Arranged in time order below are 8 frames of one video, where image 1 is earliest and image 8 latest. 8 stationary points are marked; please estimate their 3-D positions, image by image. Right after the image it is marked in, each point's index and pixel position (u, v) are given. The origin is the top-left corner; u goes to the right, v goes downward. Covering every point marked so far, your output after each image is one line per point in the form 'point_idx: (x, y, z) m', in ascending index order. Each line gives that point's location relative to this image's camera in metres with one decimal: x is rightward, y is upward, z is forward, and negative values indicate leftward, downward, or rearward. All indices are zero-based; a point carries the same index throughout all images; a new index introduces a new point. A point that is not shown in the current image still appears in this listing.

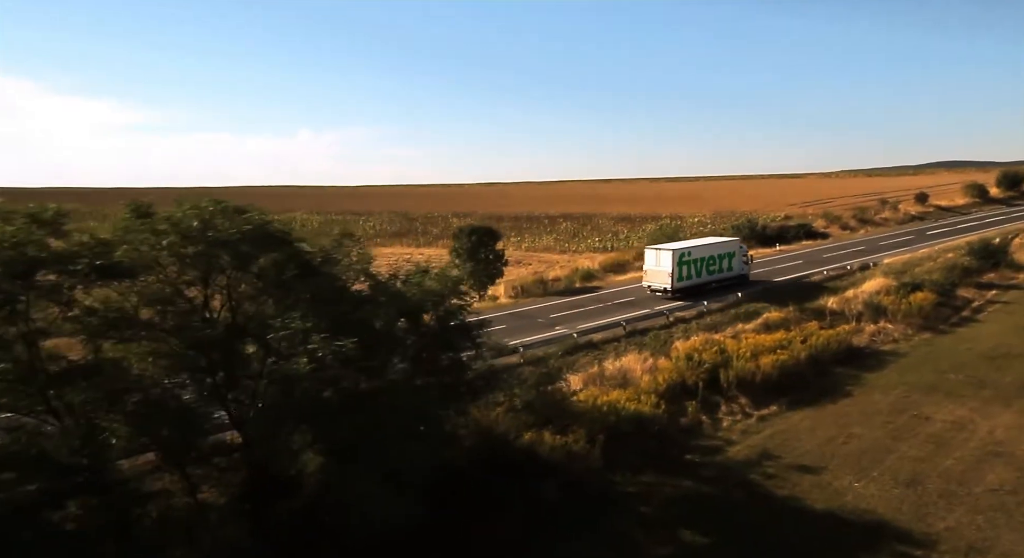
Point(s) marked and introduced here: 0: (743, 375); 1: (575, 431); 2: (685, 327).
0: (+3.5, -1.5, +12.7) m
1: (+0.6, -1.7, +9.1) m
2: (+3.7, -1.0, +17.7) m
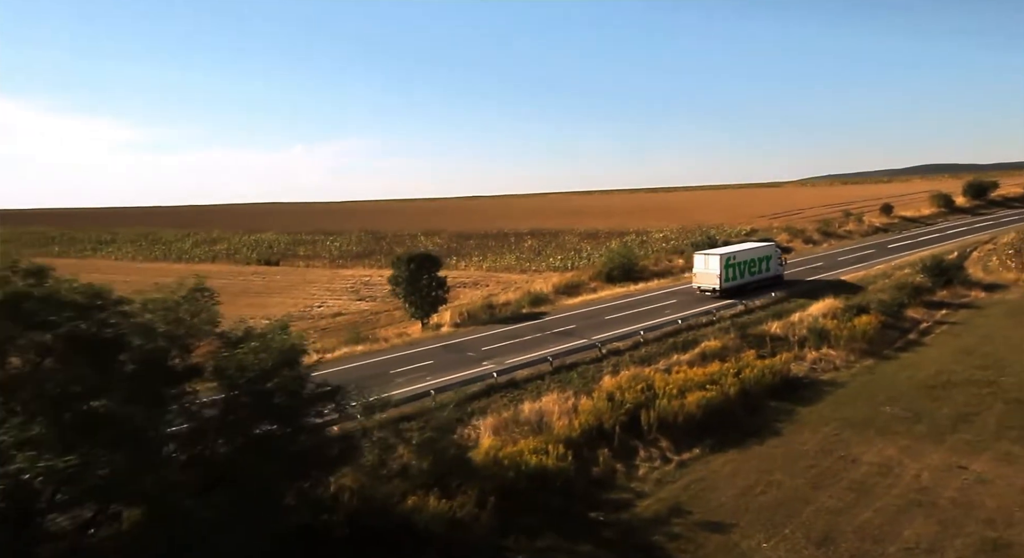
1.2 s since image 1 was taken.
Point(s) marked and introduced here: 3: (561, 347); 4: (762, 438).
0: (+2.3, -2.0, +12.2) m
1: (-0.5, -2.2, +8.5) m
2: (+2.2, -1.7, +17.3) m
3: (+1.1, -1.5, +18.4) m
4: (+4.1, -2.6, +13.5) m
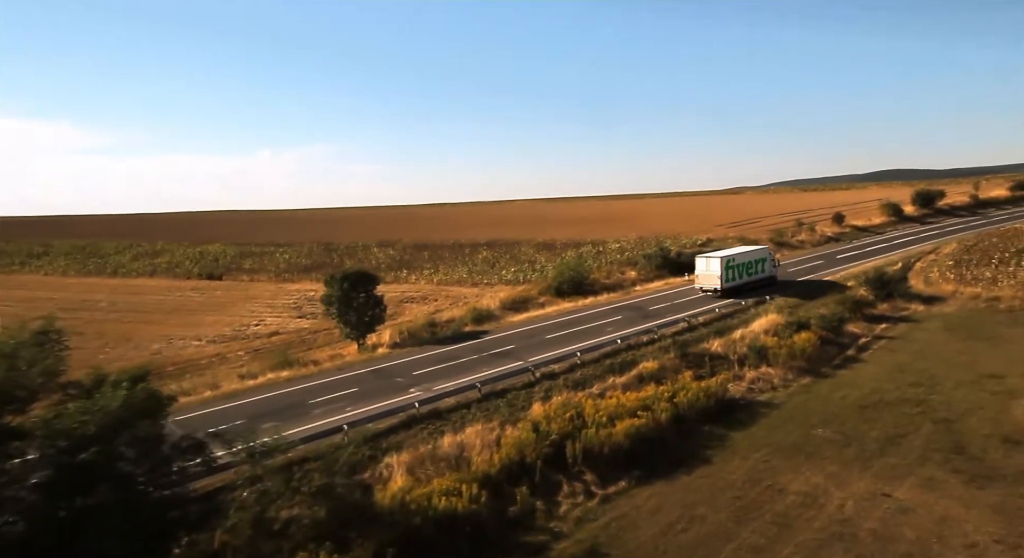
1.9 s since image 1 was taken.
0: (+1.1, -2.4, +11.9) m
1: (-1.4, -2.5, +8.0) m
2: (+0.8, -2.2, +17.0) m
3: (-0.4, -2.0, +18.0) m
4: (+2.9, -3.0, +13.3) m
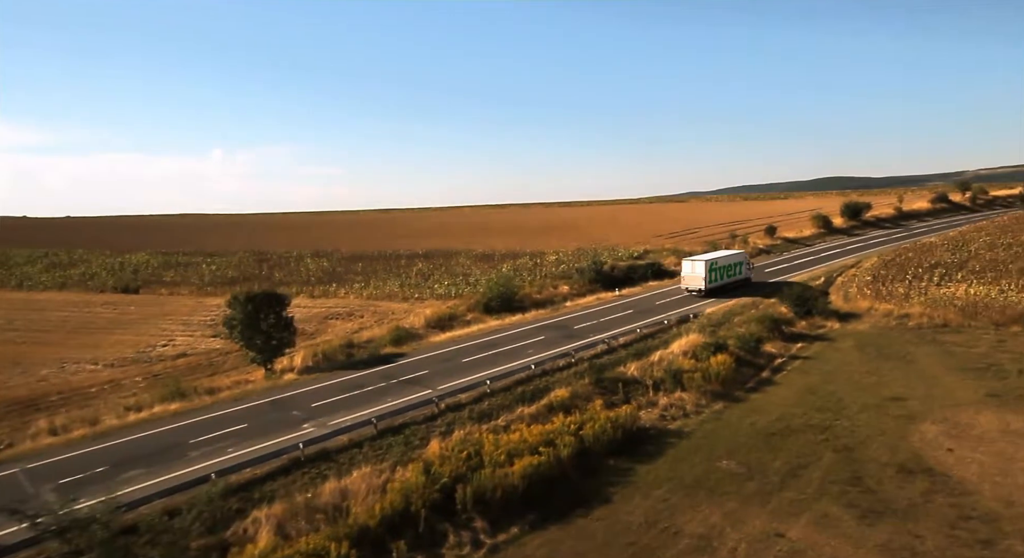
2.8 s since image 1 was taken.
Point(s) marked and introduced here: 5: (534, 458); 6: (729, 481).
0: (-0.4, -3.0, +11.5) m
1: (-2.6, -2.9, +7.4) m
2: (-1.2, -2.8, +16.5) m
3: (-2.4, -2.6, +17.5) m
4: (+1.2, -3.6, +13.1) m
5: (+0.4, -3.0, +14.0) m
6: (+4.3, -3.9, +16.1) m
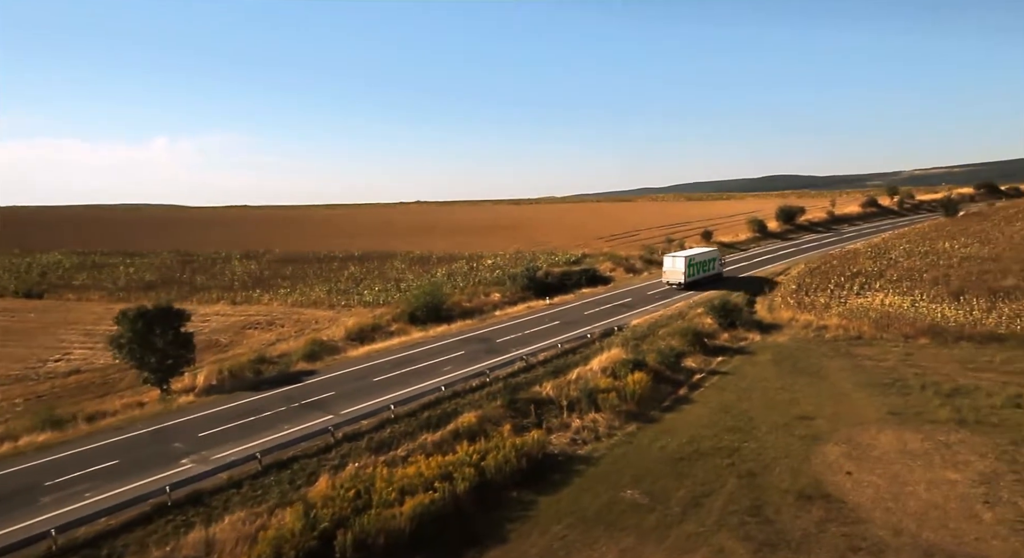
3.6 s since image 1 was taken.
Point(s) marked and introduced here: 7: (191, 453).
0: (-1.9, -3.4, +10.9) m
1: (-3.8, -3.3, +6.7) m
2: (-3.1, -3.3, +15.8) m
3: (-4.4, -3.1, +16.7) m
4: (-0.5, -4.1, +12.6) m
5: (-1.3, -3.5, +13.4) m
6: (+2.3, -4.5, +15.9) m
7: (-5.5, -3.0, +14.3) m
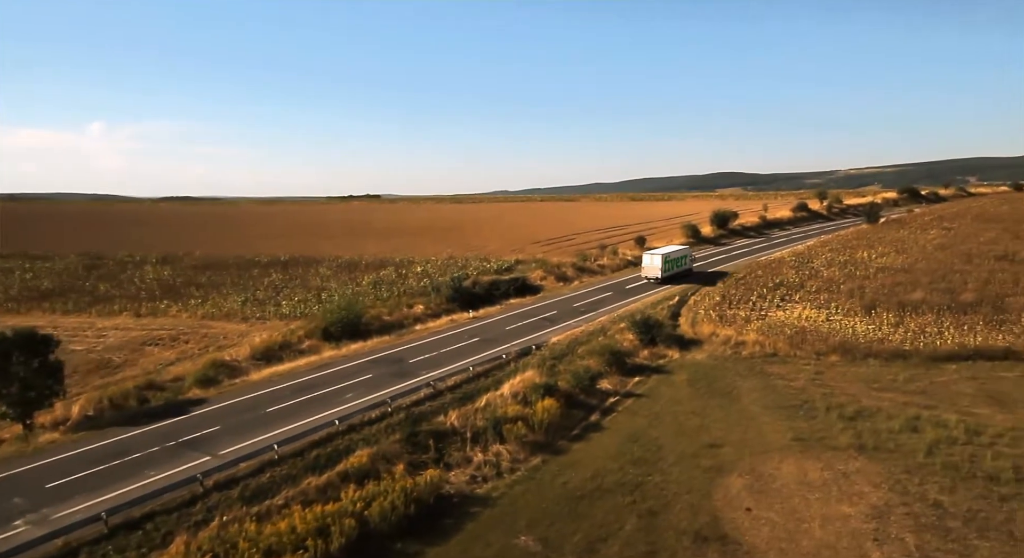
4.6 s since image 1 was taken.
0: (-3.6, -4.0, +10.0) m
1: (-5.0, -3.8, +5.5) m
2: (-5.2, -3.9, +14.7) m
3: (-6.6, -3.7, +15.5) m
4: (-2.3, -4.8, +11.7) m
5: (-3.2, -4.2, +12.5) m
6: (+0.1, -5.3, +15.2) m
7: (-7.4, -3.6, +13.0) m
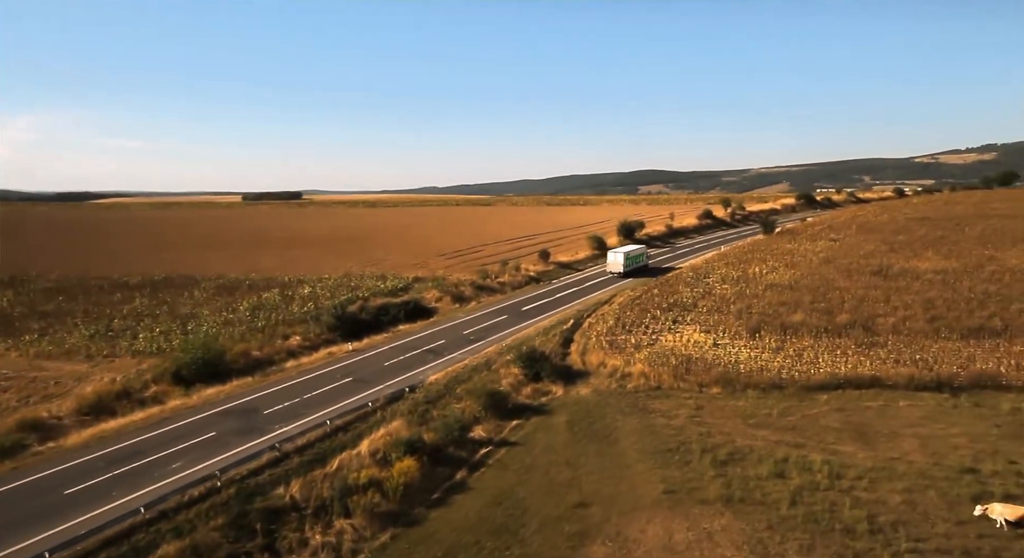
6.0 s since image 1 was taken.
0: (-6.0, -5.3, +7.5) m
1: (-6.8, -4.9, +3.0) m
2: (-8.2, -5.3, +12.1) m
3: (-9.7, -5.1, +12.6) m
4: (-5.0, -6.2, +9.4) m
5: (-6.0, -5.6, +10.1) m
6: (-3.0, -6.9, +13.2) m
7: (-10.2, -4.9, +10.1) m
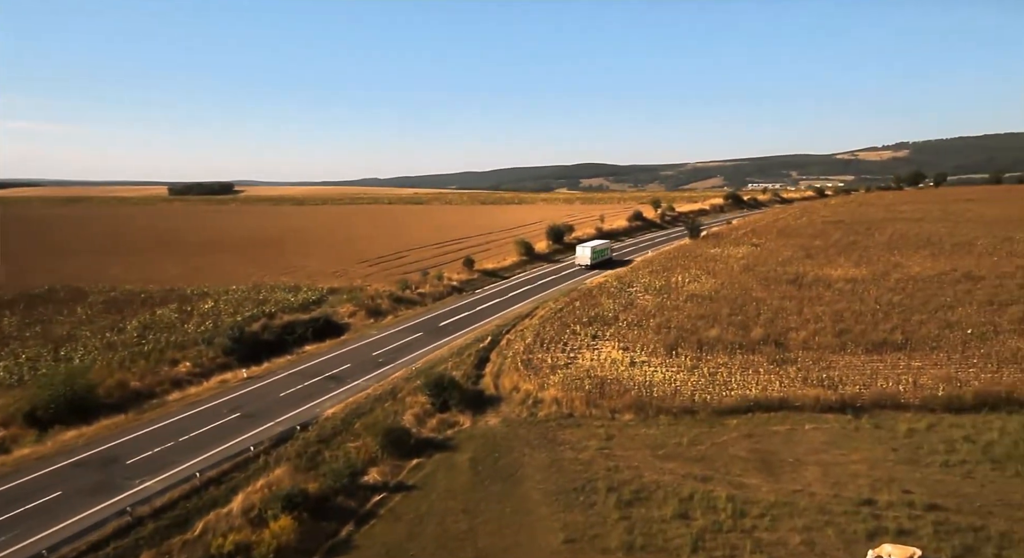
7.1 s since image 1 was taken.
0: (-7.7, -6.4, +4.7) m
1: (-8.0, -5.9, +0.1) m
2: (-10.3, -6.4, +9.0) m
3: (-11.8, -6.1, +9.4) m
4: (-6.9, -7.4, +6.7) m
5: (-7.9, -6.7, +7.3) m
6: (-5.3, -8.2, +10.6) m
7: (-12.1, -5.8, +6.8) m
